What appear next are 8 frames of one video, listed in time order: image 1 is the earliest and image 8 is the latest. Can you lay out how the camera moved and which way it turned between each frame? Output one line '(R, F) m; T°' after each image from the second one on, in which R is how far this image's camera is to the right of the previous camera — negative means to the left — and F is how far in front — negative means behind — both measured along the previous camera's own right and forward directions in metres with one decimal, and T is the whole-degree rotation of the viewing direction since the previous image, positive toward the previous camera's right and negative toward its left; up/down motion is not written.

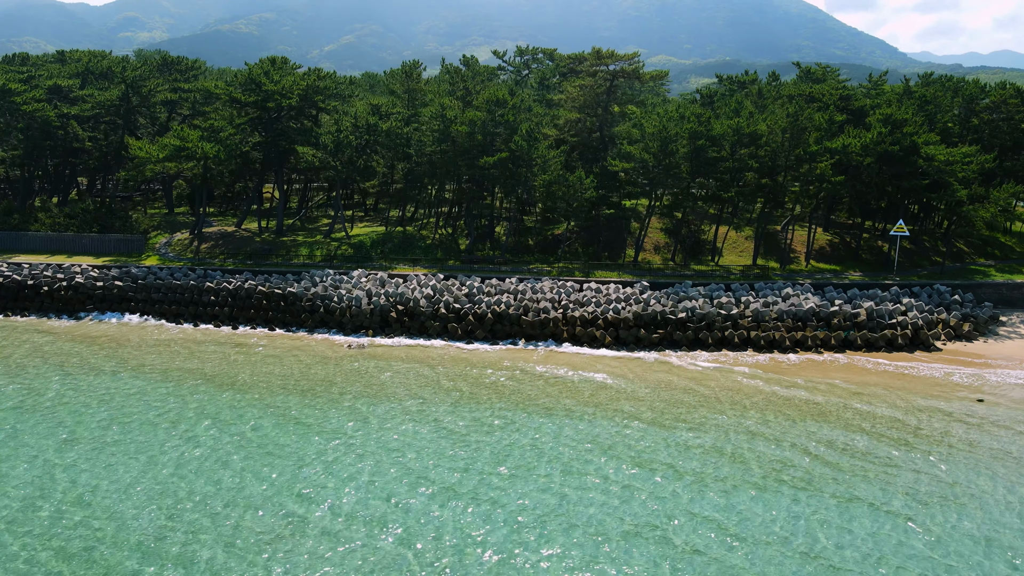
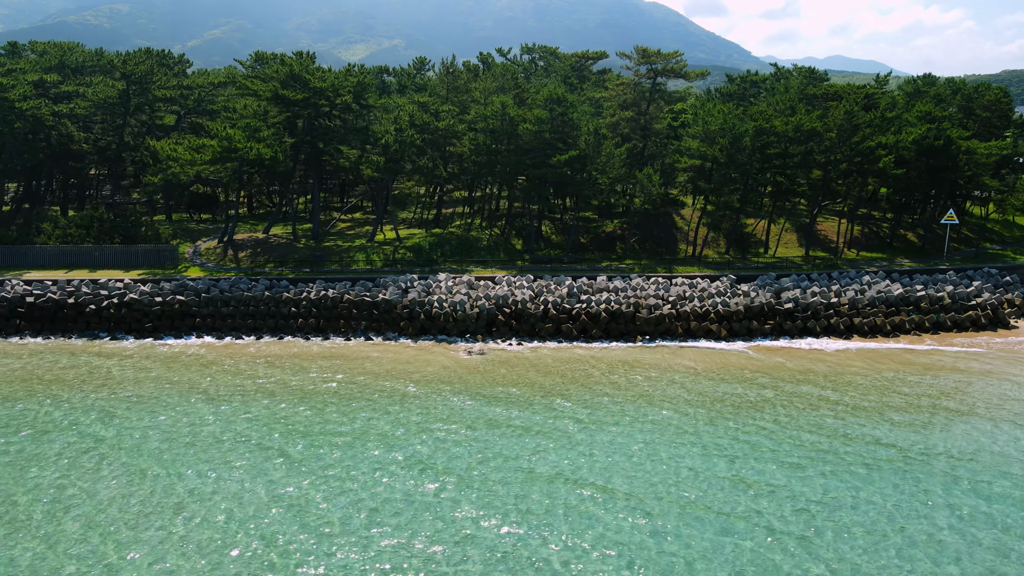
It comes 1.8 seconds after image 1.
(-8.5, +0.9) m; +9°
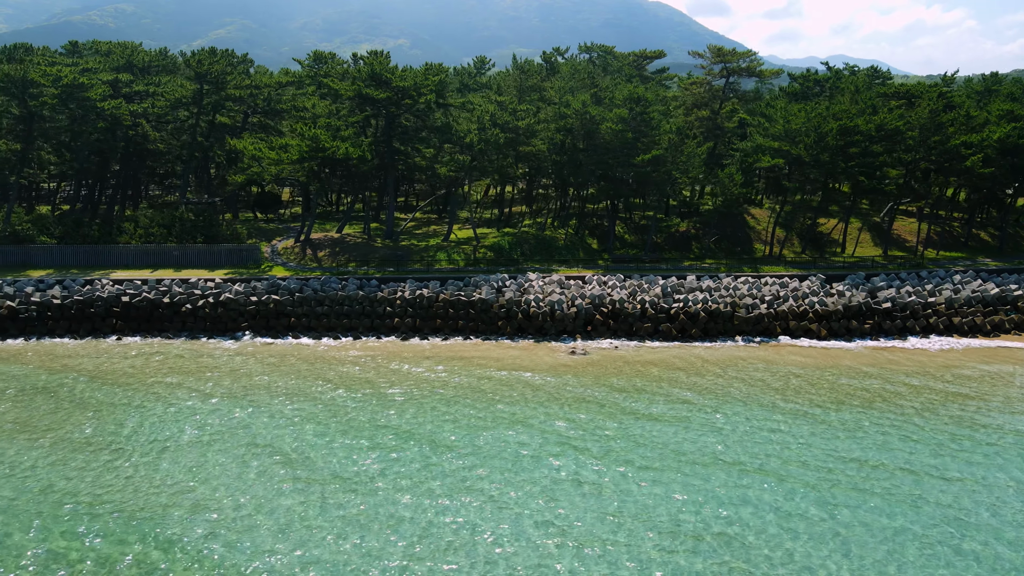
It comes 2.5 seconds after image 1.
(-3.6, 0.0) m; 0°
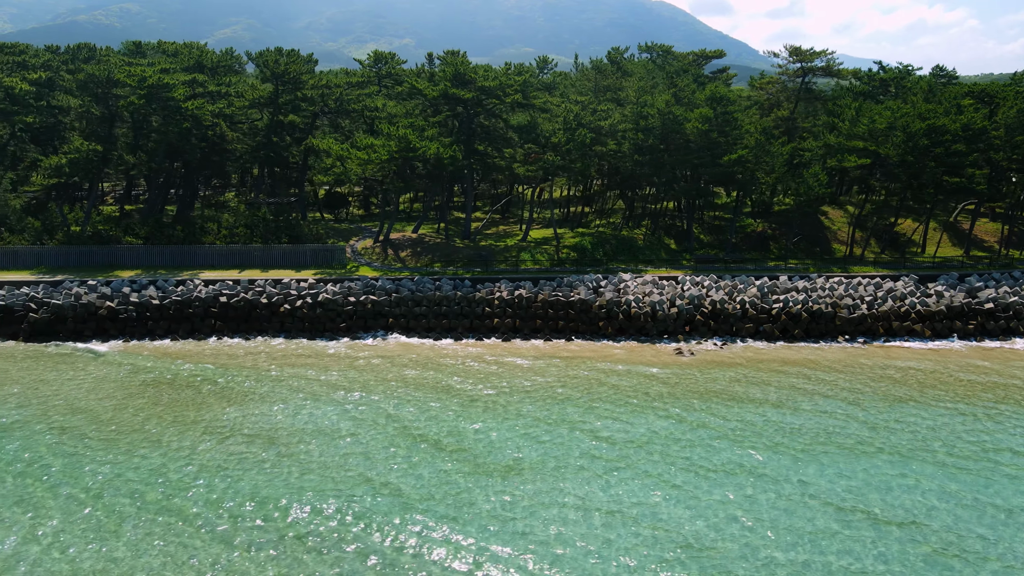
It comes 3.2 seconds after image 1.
(-3.7, 0.0) m; 0°
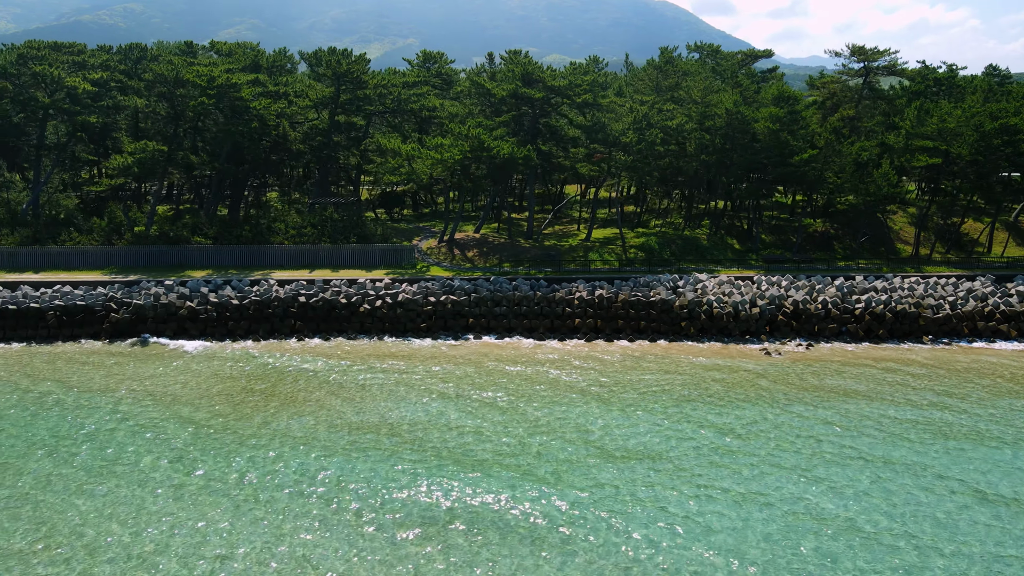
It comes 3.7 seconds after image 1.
(-3.0, 0.0) m; 0°
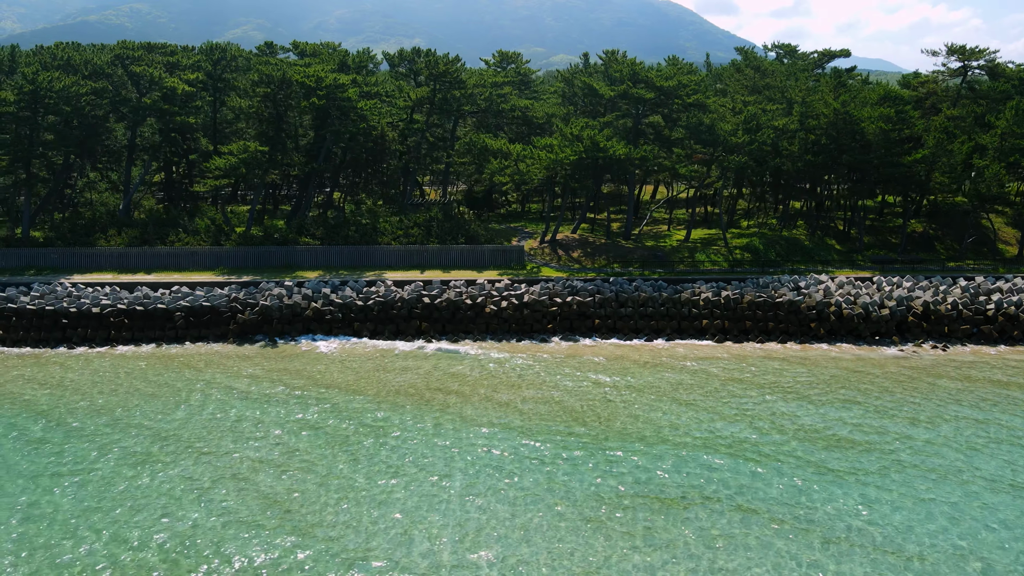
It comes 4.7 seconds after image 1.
(-4.7, +0.1) m; 0°
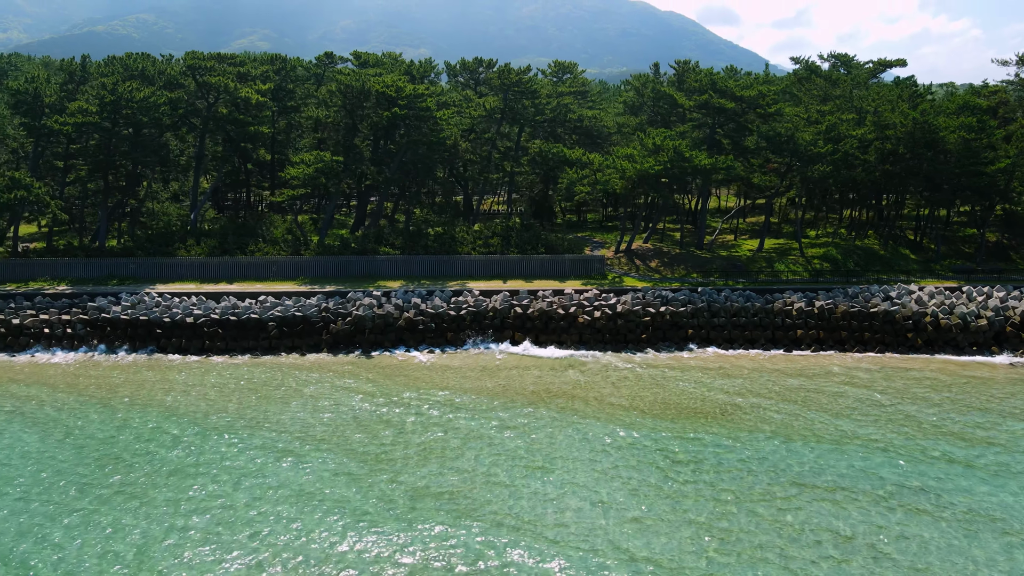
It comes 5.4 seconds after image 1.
(-3.5, +0.1) m; 0°
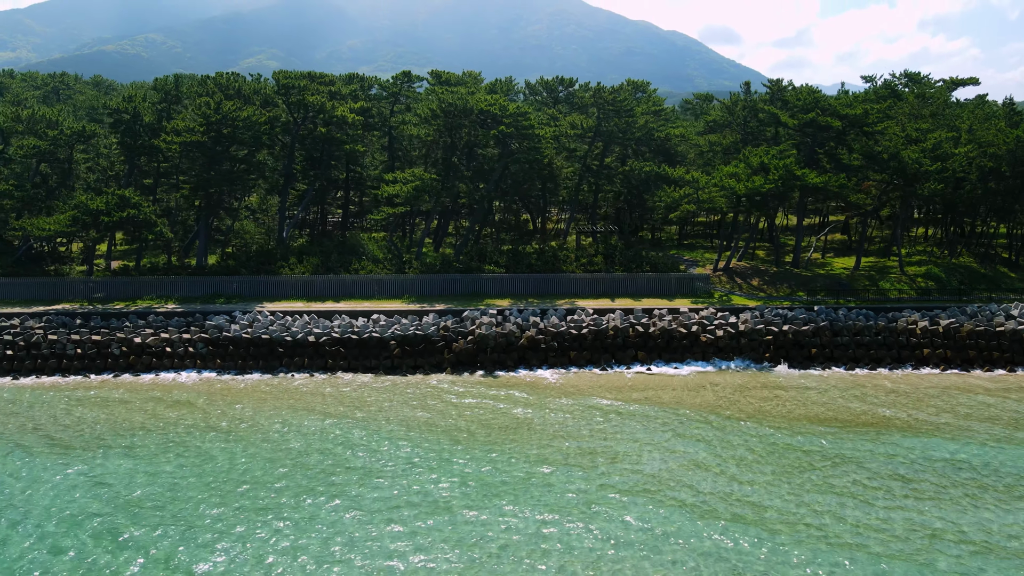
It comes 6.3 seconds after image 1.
(-4.6, +0.2) m; 0°
